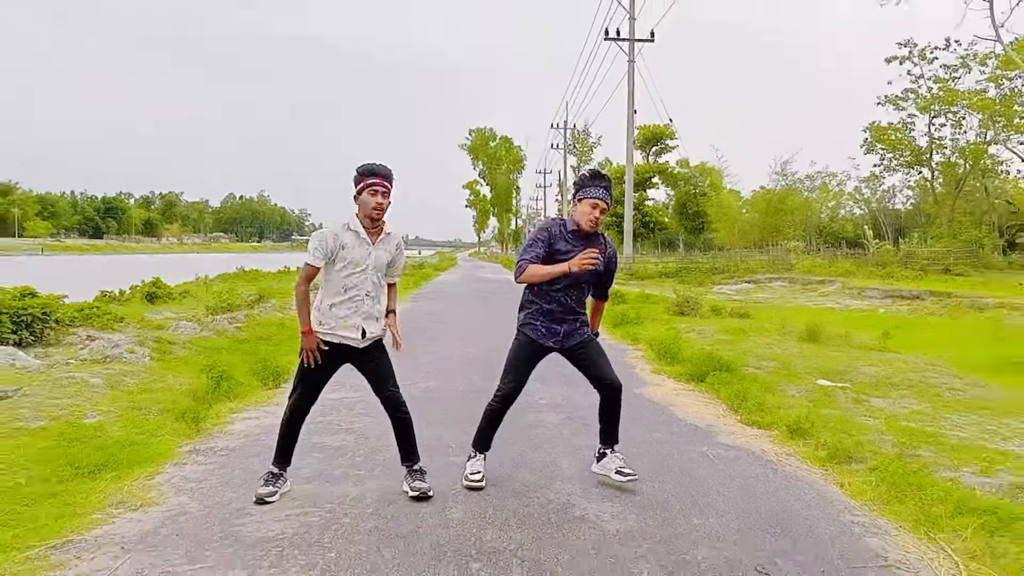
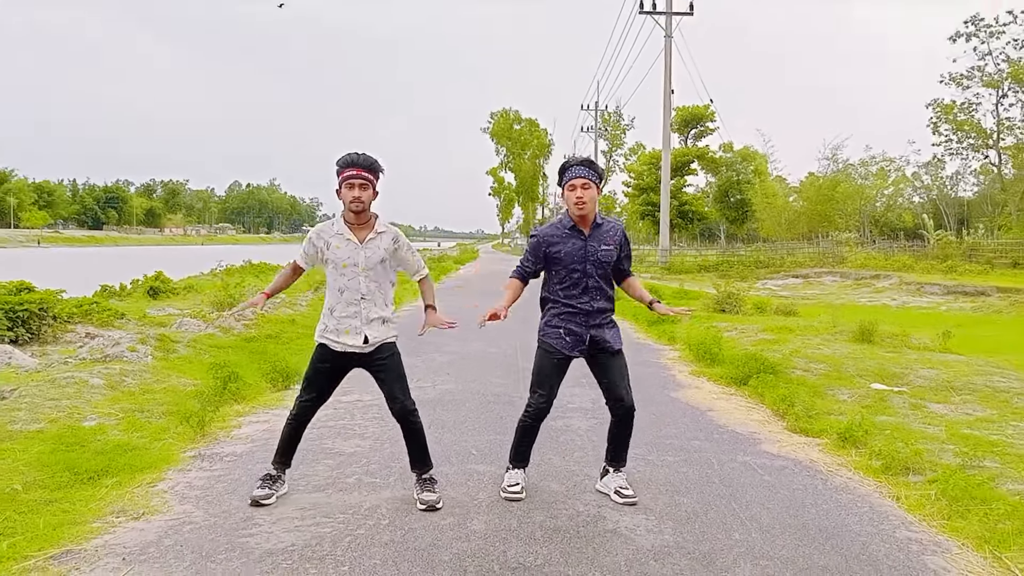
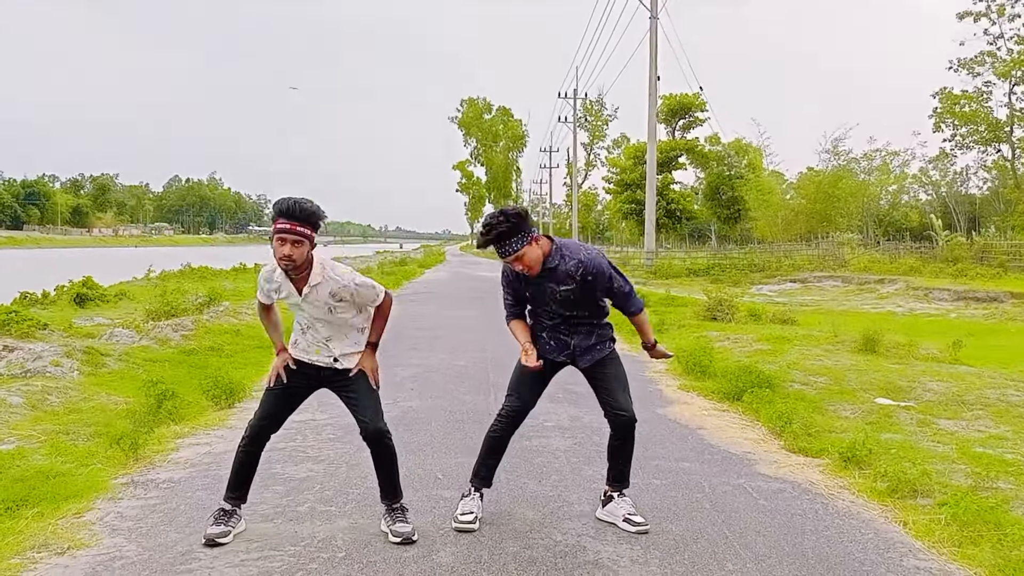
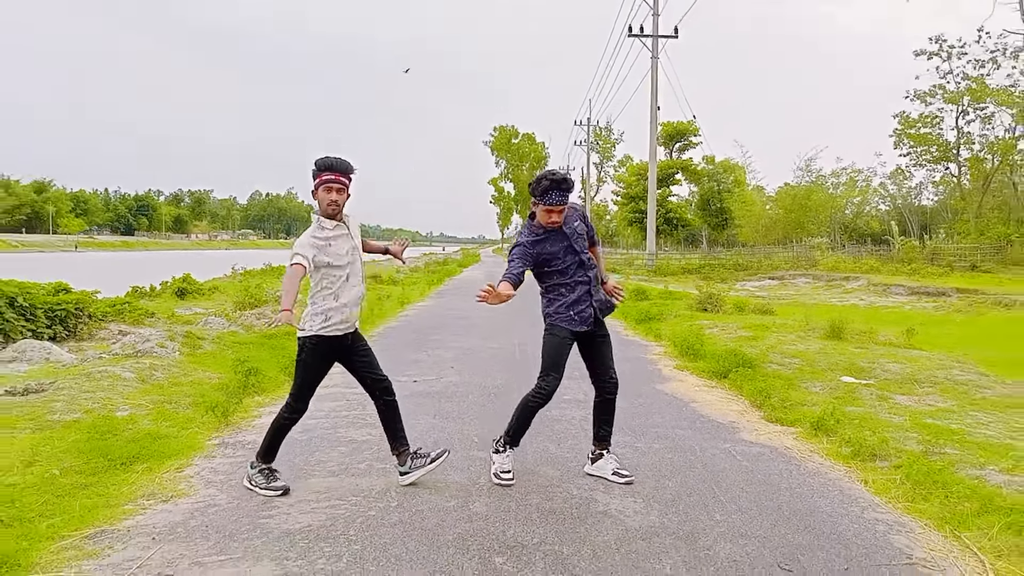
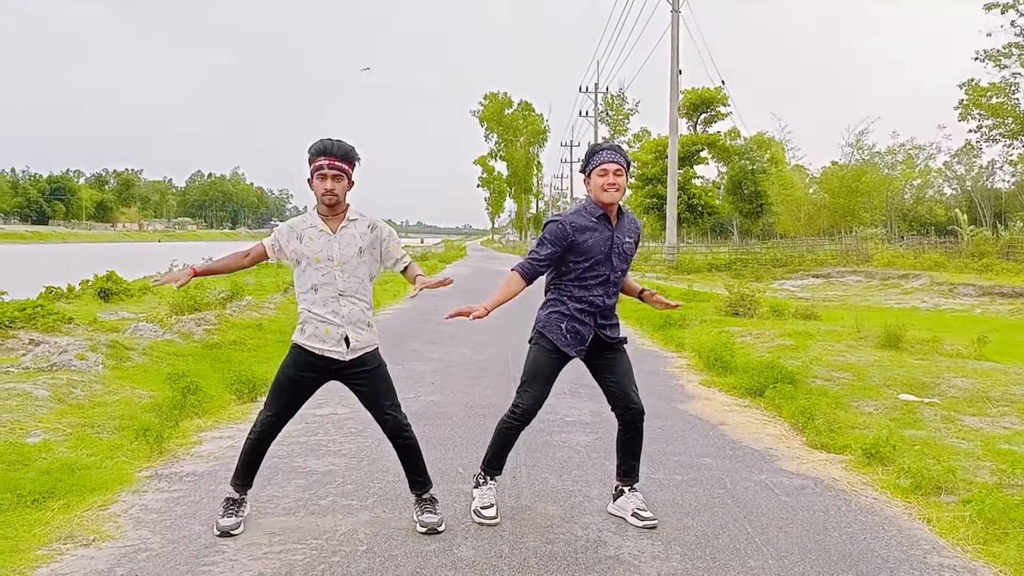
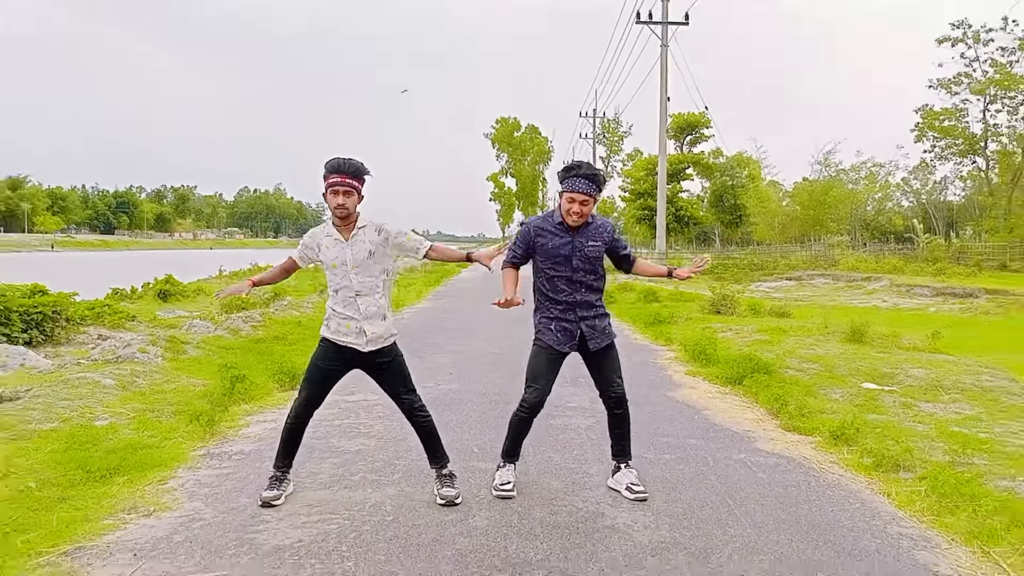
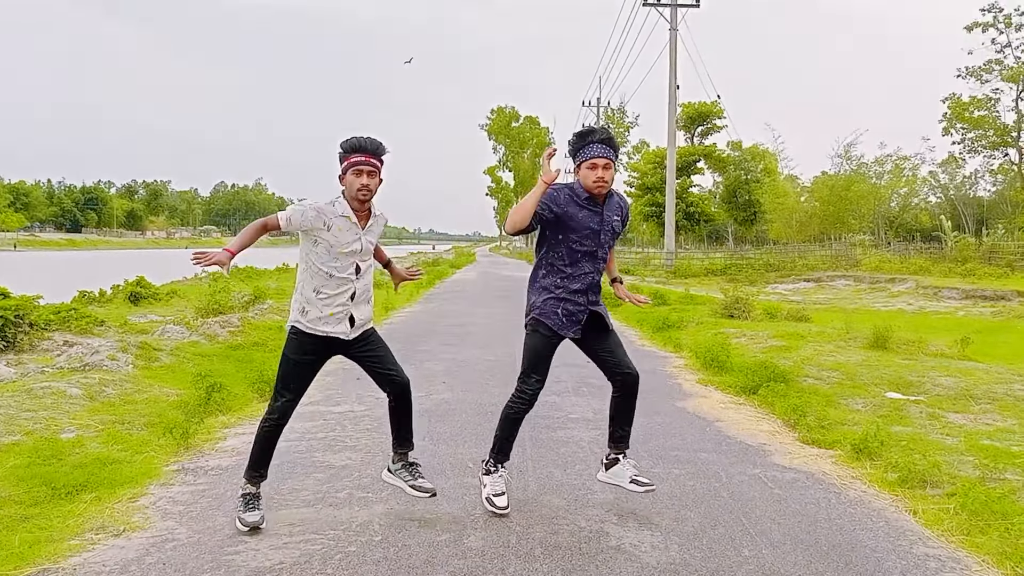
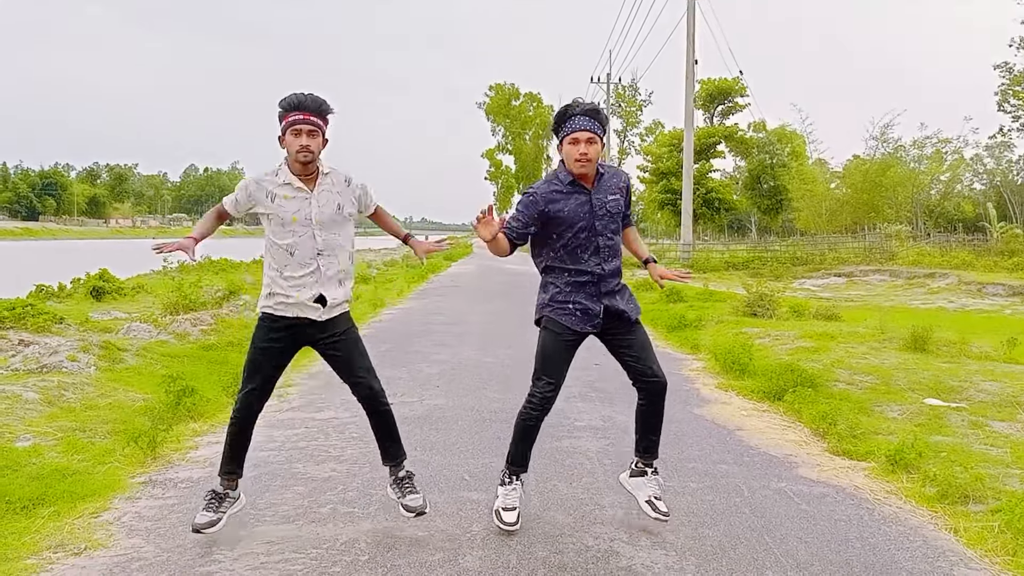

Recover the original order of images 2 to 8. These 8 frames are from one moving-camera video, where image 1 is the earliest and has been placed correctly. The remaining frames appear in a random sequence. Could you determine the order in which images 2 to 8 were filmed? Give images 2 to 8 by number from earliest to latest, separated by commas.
3, 5, 6, 7, 4, 8, 2
